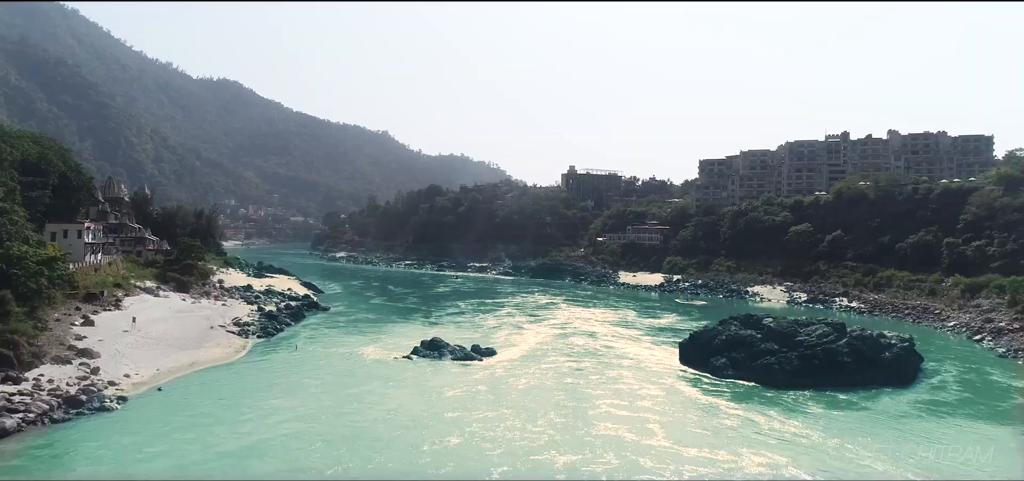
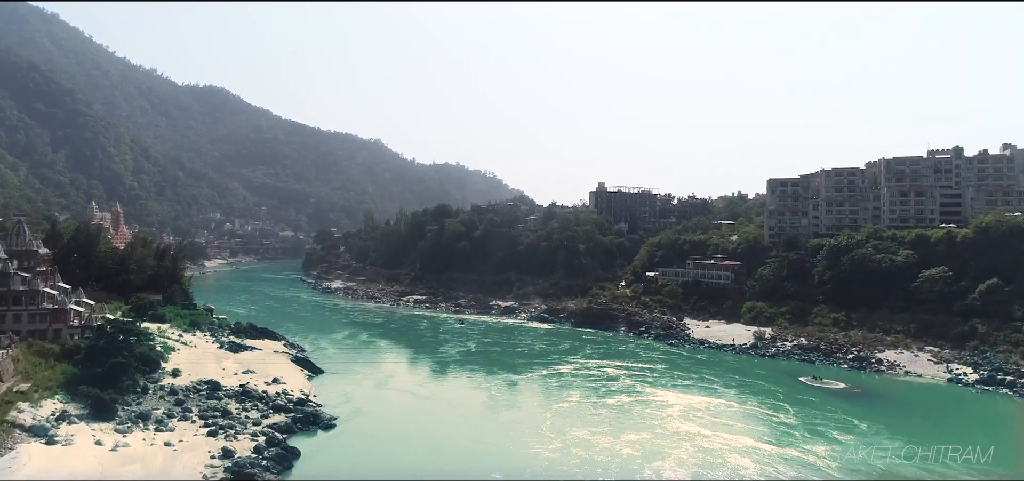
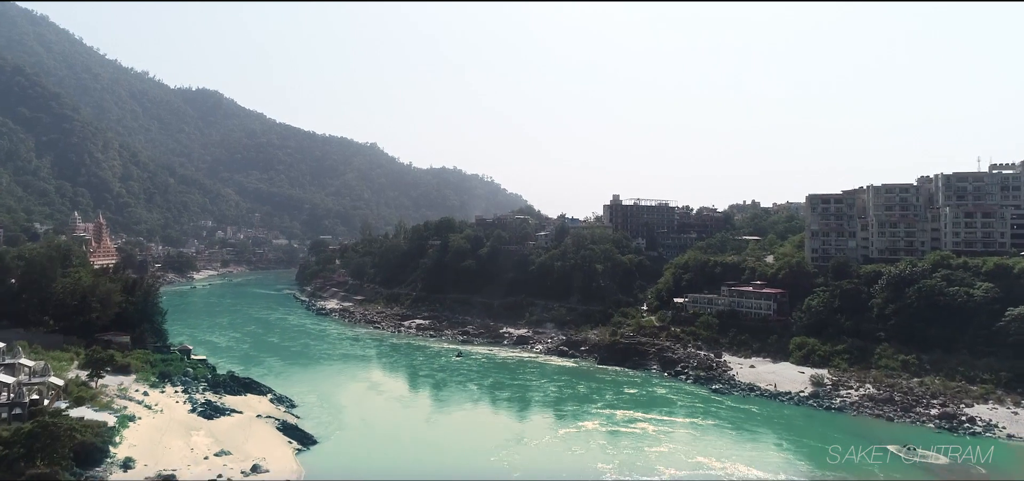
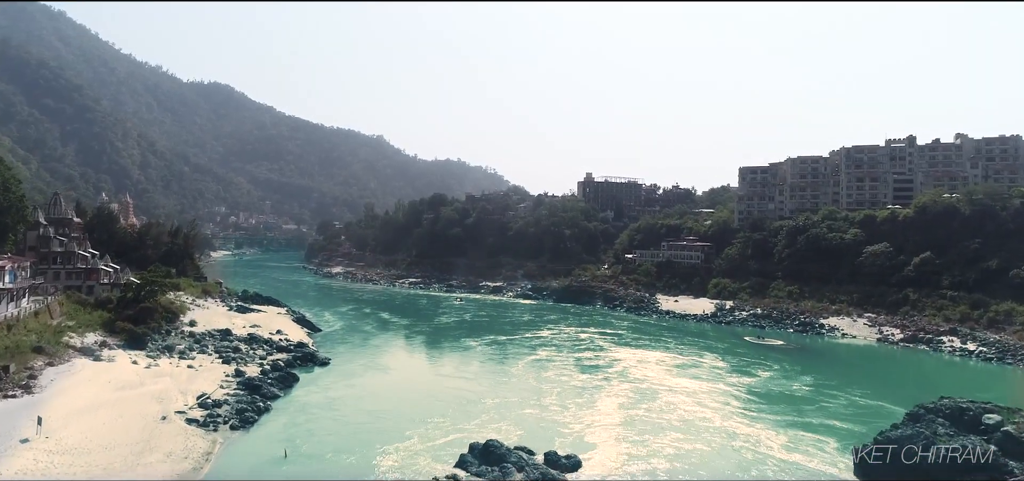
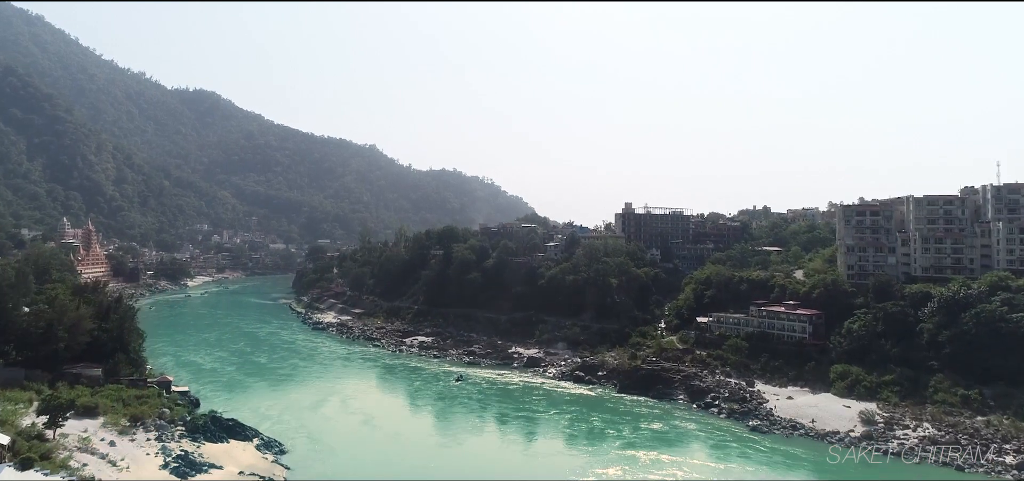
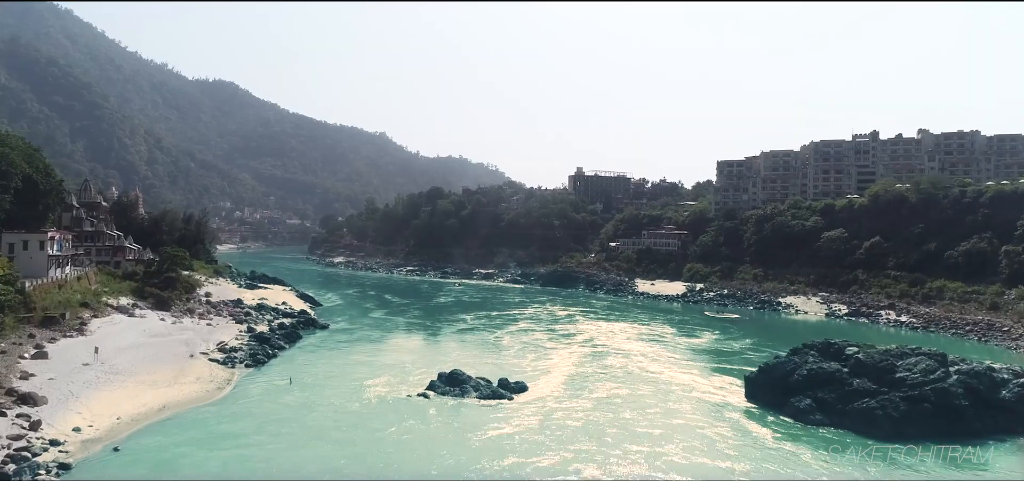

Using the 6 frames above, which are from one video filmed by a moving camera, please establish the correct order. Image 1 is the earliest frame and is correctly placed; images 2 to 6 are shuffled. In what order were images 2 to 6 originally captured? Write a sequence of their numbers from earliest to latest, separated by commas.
6, 4, 2, 3, 5
